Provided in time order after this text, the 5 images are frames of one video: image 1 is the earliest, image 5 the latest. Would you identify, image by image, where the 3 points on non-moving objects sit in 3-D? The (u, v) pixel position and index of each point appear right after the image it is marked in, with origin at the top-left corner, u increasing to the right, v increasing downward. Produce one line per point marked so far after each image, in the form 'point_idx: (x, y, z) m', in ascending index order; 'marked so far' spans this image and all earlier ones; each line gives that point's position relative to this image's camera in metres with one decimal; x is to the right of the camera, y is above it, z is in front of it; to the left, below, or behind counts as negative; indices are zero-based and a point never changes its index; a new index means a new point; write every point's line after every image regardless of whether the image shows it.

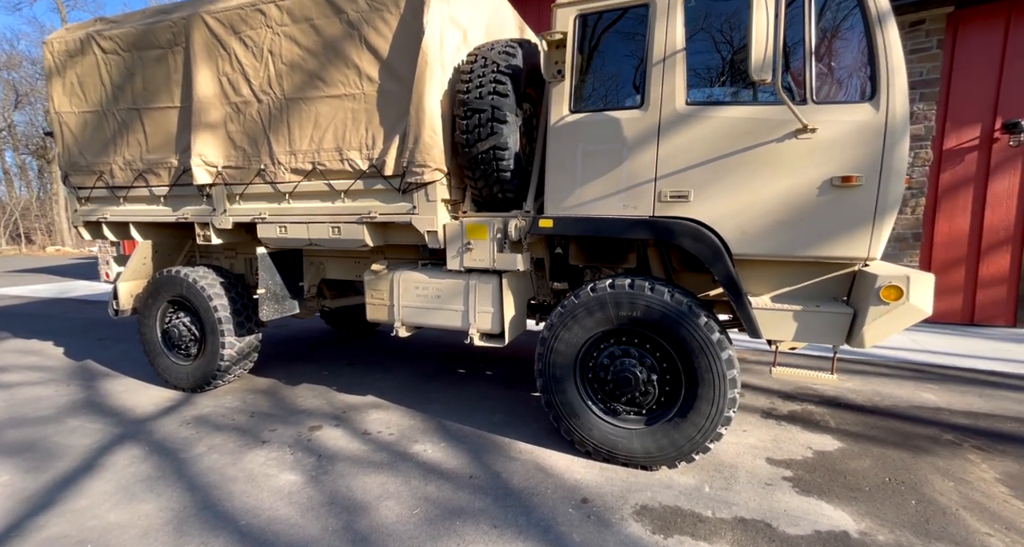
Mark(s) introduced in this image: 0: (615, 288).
0: (+0.6, -0.1, +2.8) m
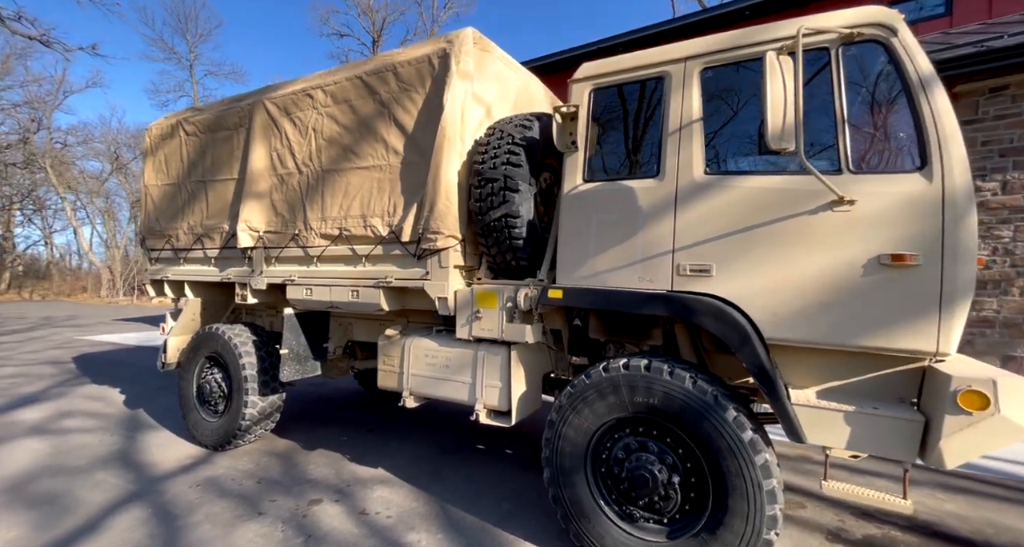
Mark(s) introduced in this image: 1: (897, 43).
0: (+0.6, -0.5, +2.5) m
1: (+1.7, +1.0, +2.2) m
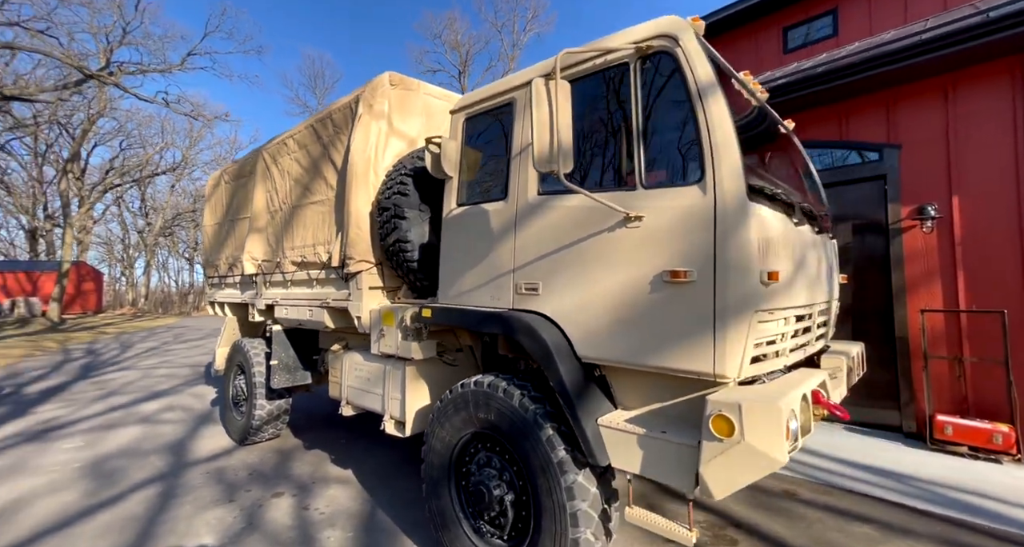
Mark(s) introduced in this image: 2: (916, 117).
0: (-0.2, -0.6, +2.6) m
1: (+0.7, +1.0, +2.0) m
2: (+4.6, +1.8, +5.4) m
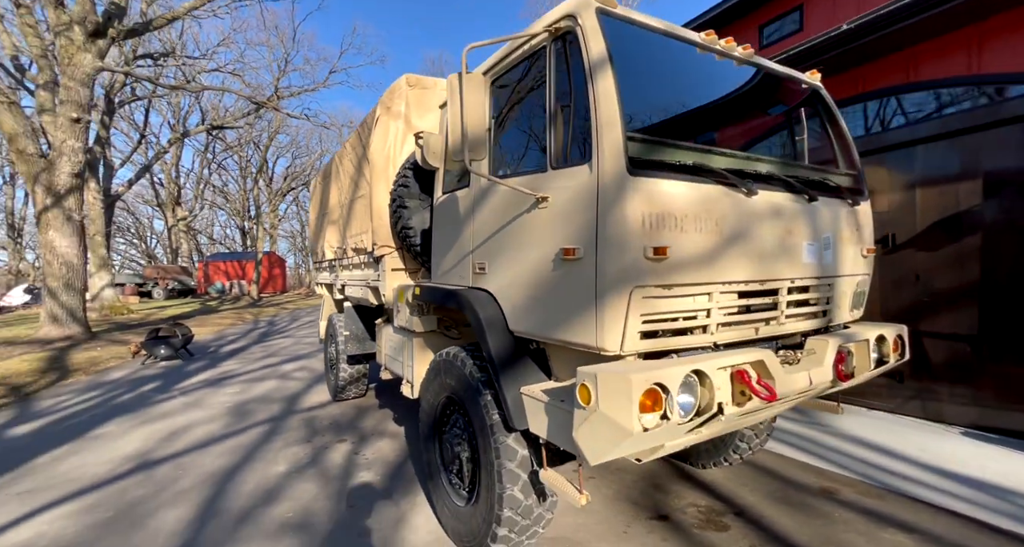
0: (-0.4, -0.5, +2.9) m
1: (+0.3, +1.1, +2.0) m
2: (+5.0, +2.1, +4.2) m
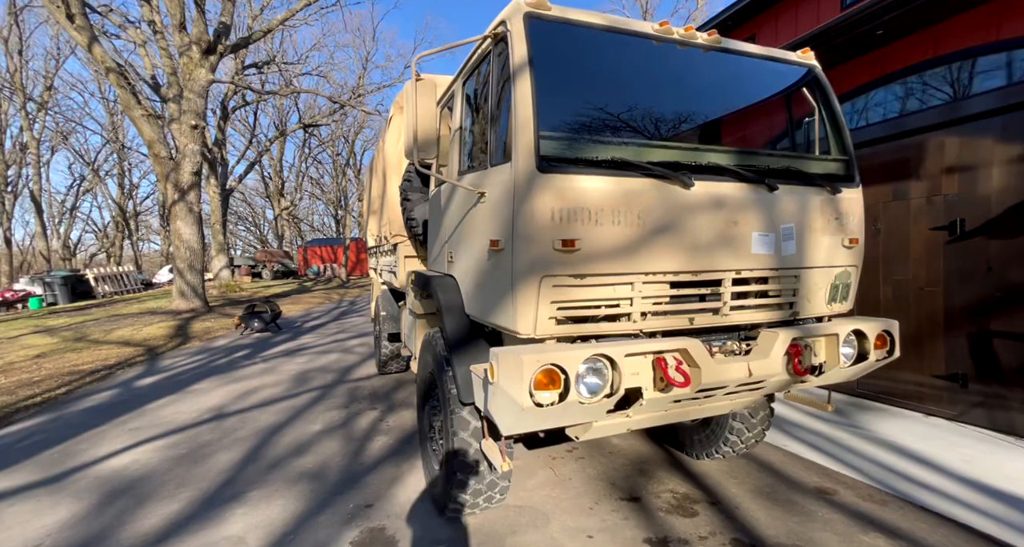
0: (-0.5, -0.4, +3.2) m
1: (0.0, +1.1, +2.2) m
2: (+5.0, +2.1, +3.4) m
